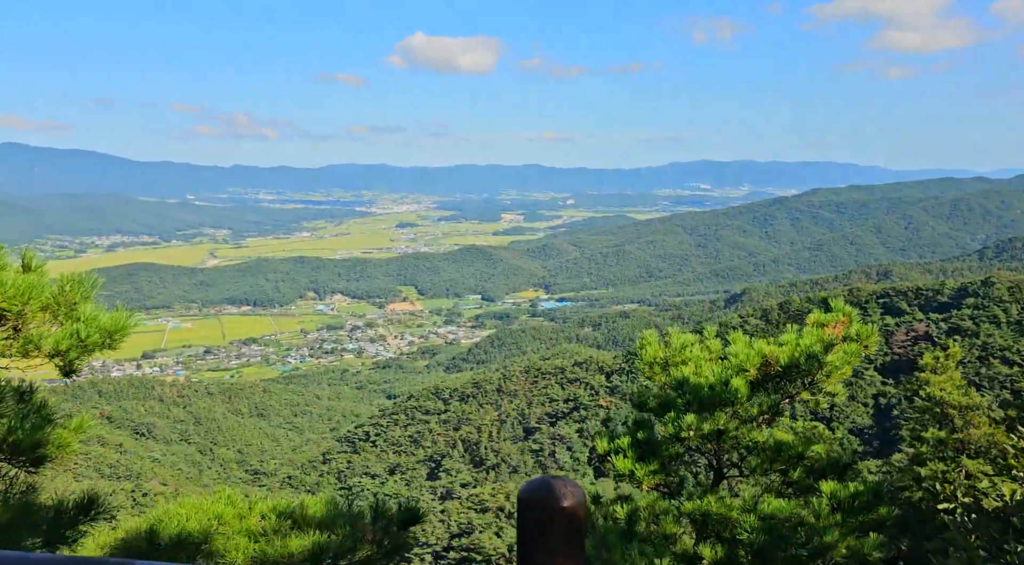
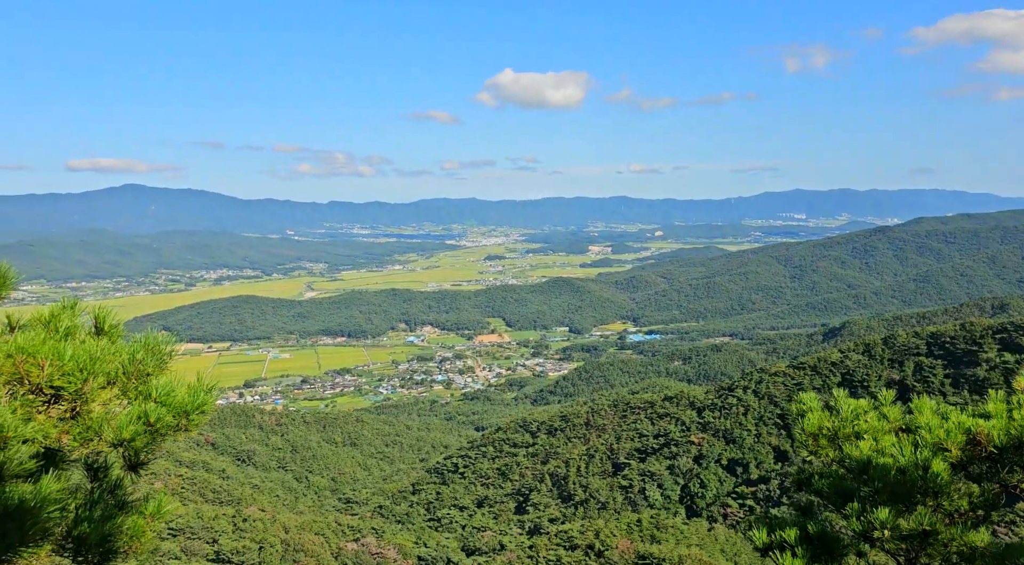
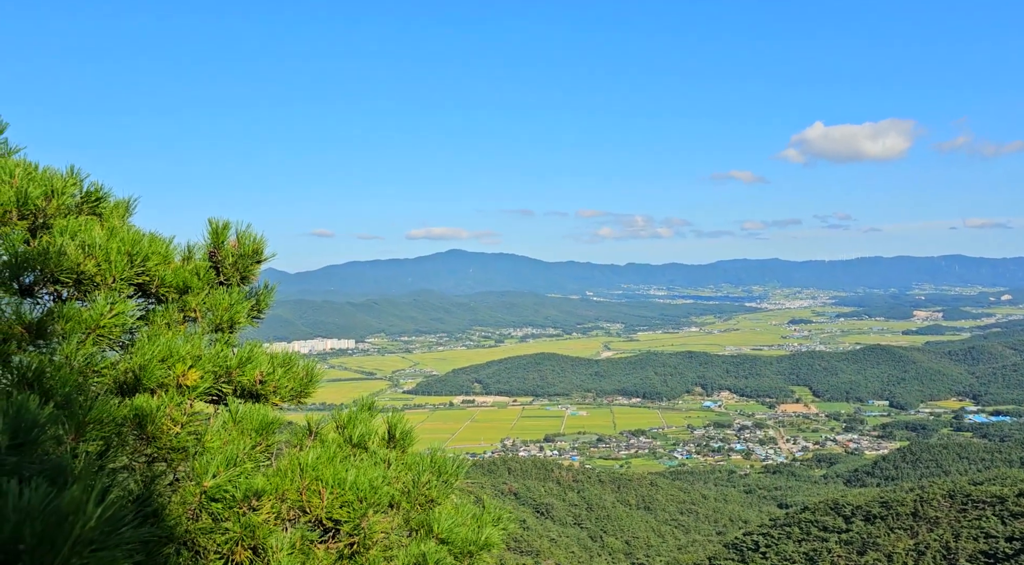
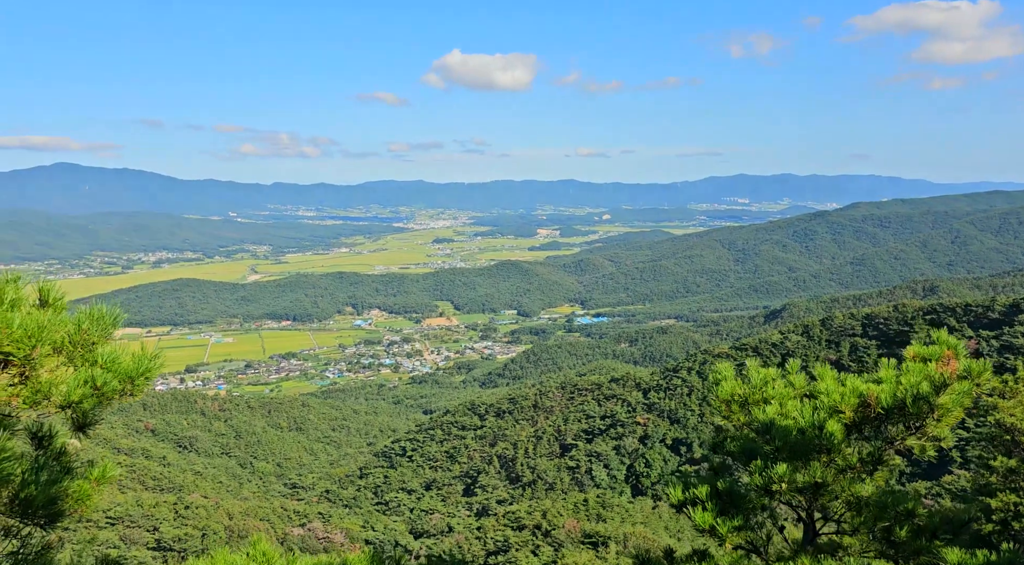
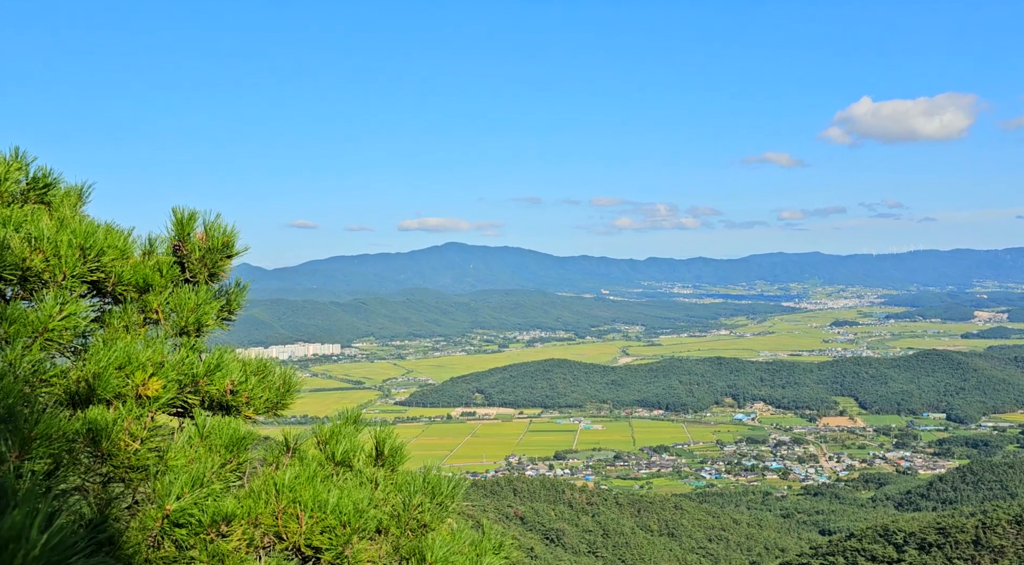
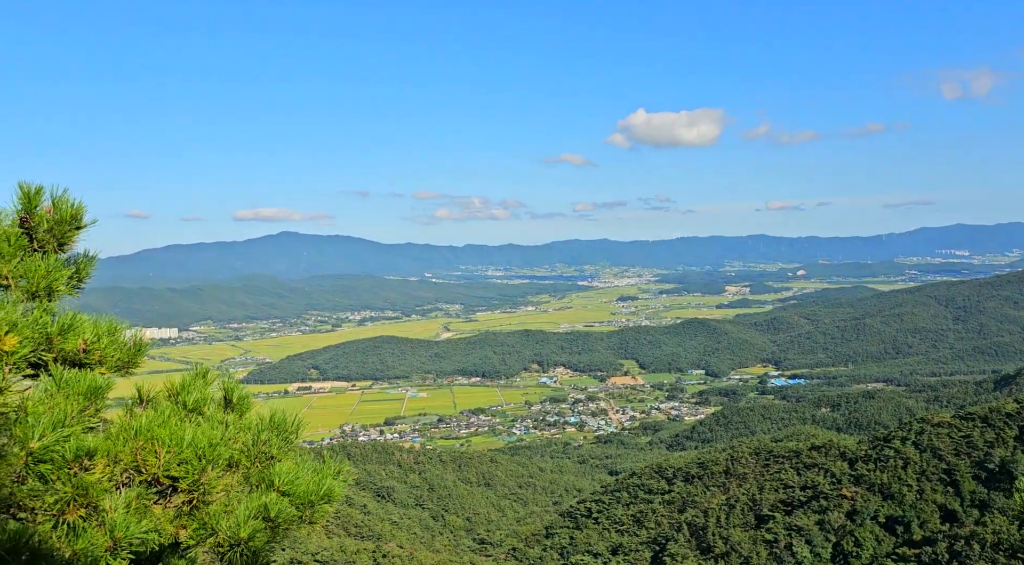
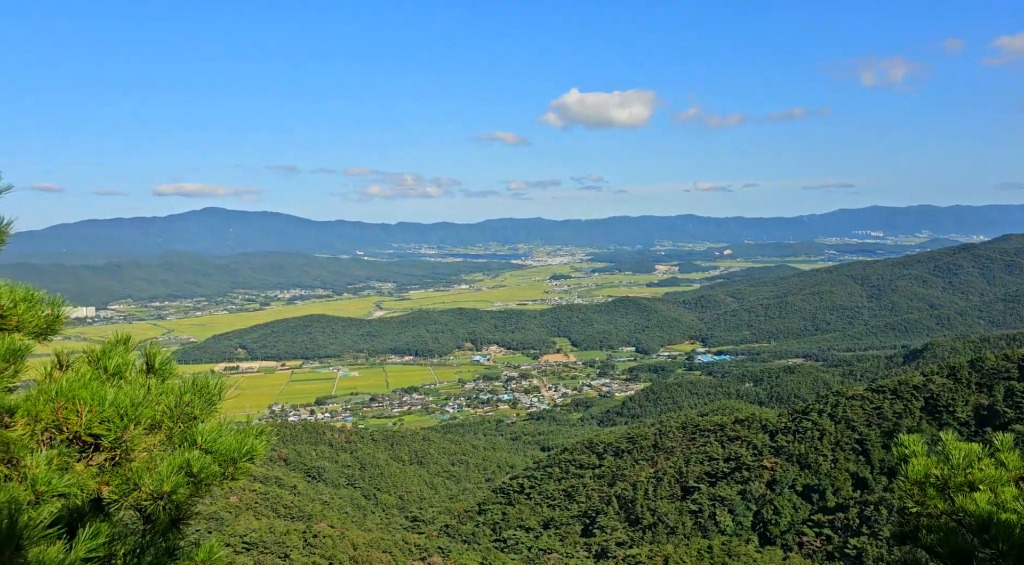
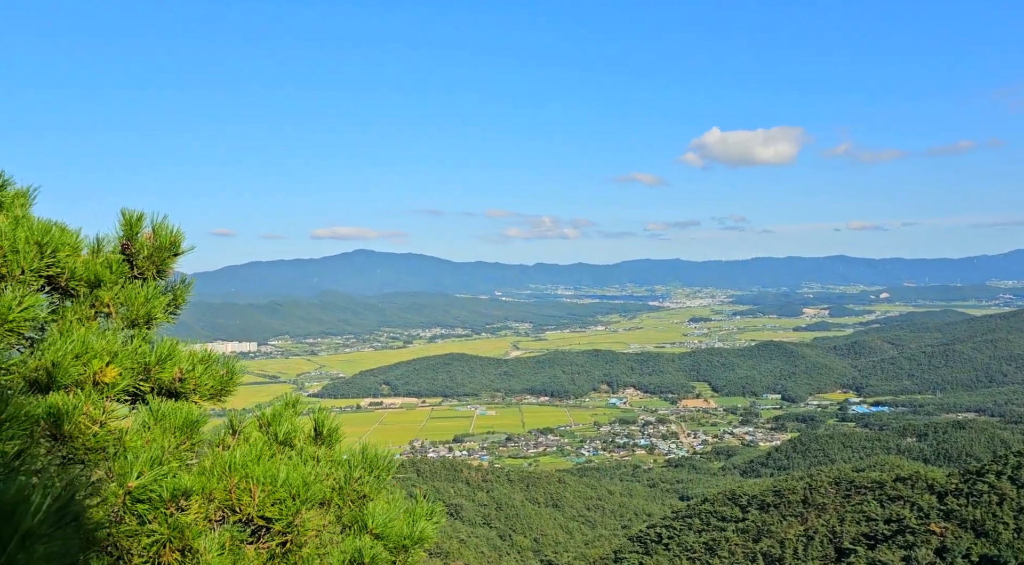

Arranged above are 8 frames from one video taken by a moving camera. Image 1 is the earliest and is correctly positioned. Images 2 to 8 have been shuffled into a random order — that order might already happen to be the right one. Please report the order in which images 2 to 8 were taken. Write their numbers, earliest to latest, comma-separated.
4, 2, 7, 6, 8, 3, 5
